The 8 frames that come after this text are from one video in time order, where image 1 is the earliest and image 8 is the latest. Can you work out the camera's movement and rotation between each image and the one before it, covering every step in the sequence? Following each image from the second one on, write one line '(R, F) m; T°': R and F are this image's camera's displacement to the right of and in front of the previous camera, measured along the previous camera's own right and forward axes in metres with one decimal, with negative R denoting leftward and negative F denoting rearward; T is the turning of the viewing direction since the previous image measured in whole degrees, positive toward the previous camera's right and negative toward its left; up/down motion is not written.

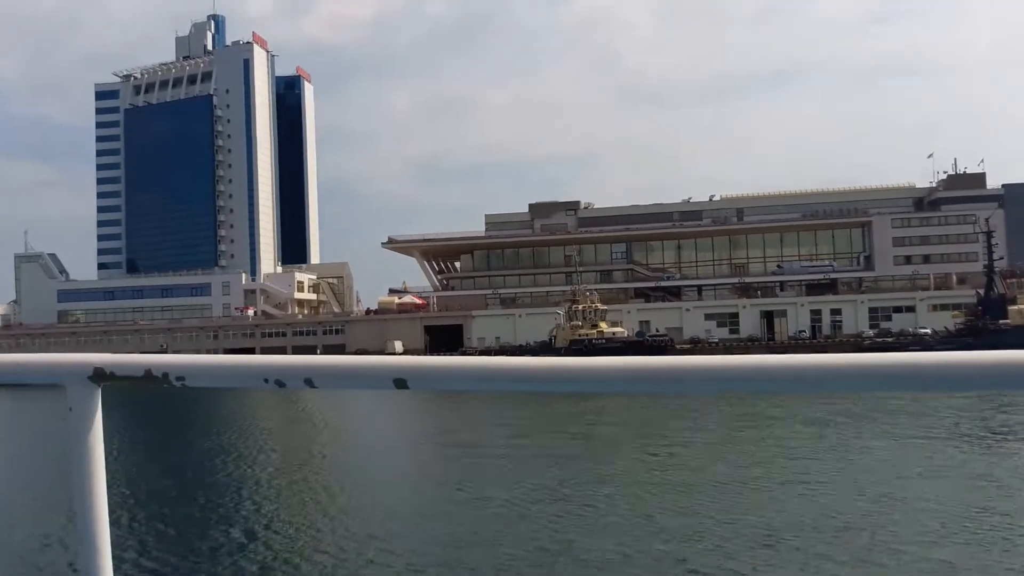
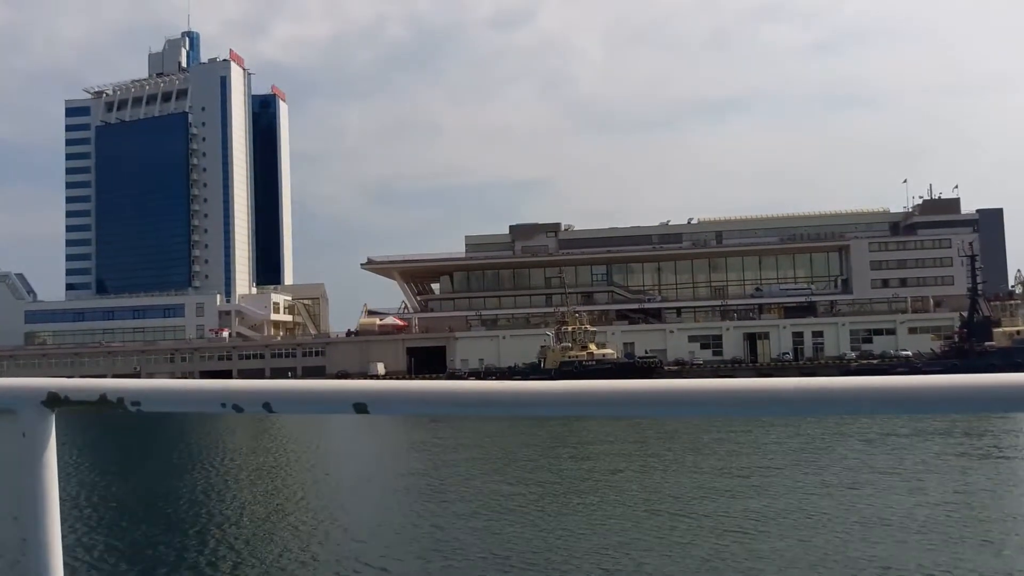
(-0.2, +0.1) m; +2°
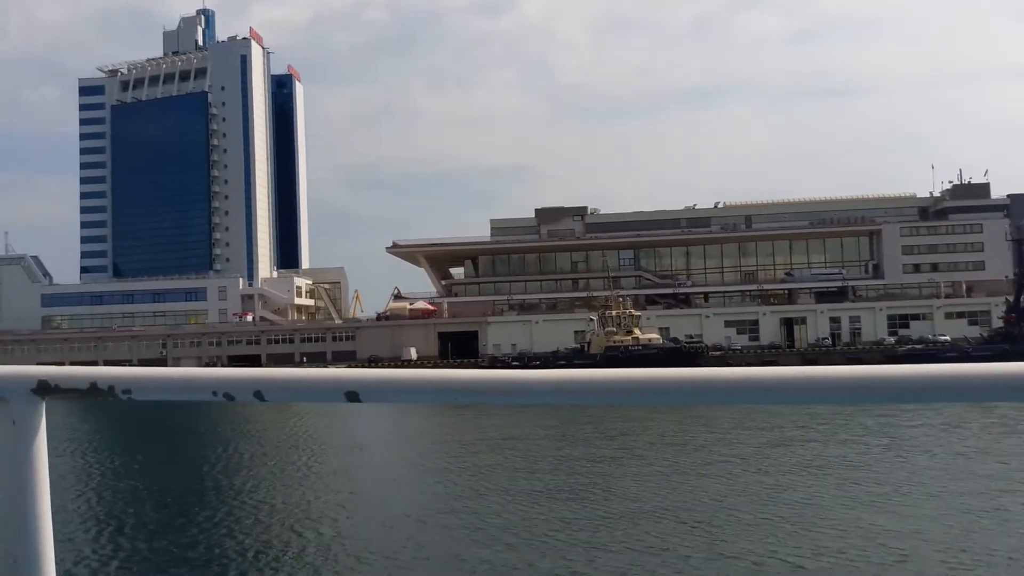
(-0.8, +0.2) m; +1°
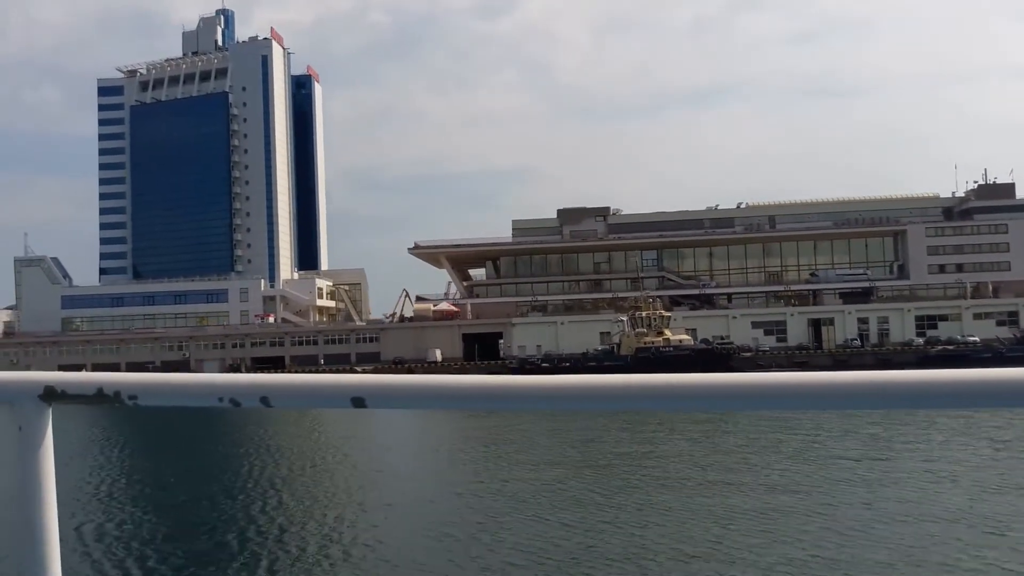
(-0.5, +0.1) m; 0°
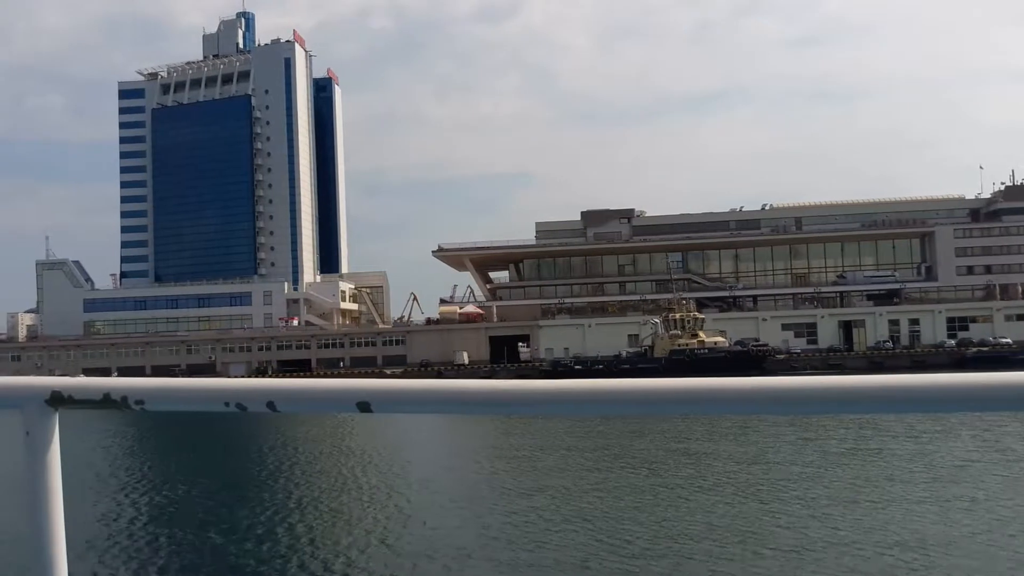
(-0.5, +0.1) m; 0°
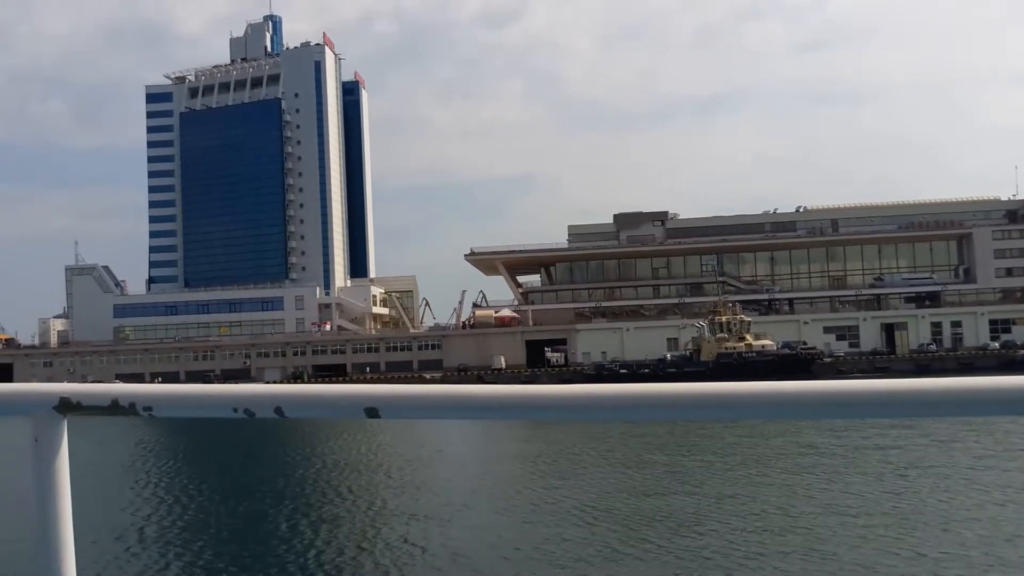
(-0.7, +0.1) m; 0°
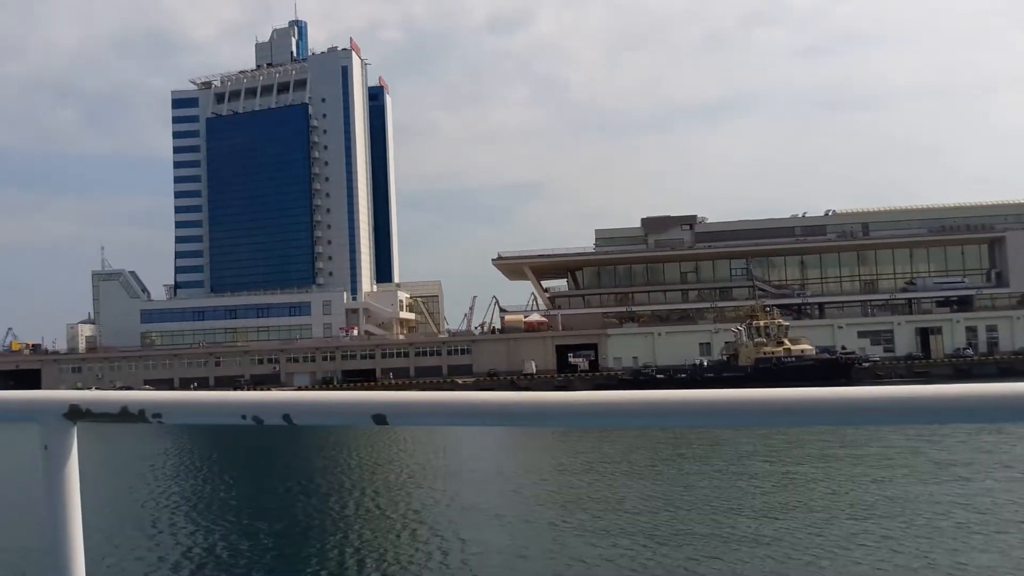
(-0.5, +0.1) m; 0°
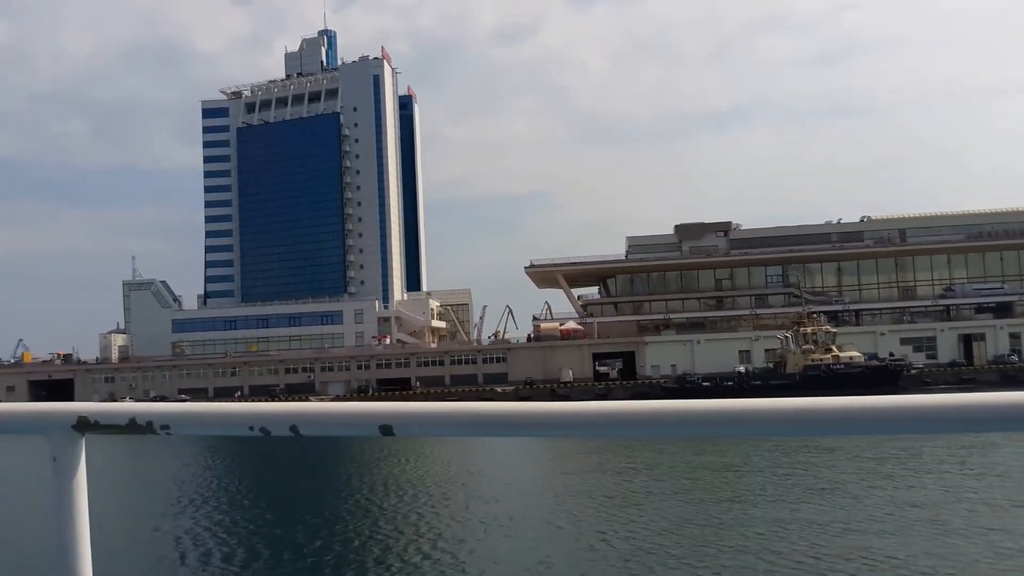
(-0.6, +0.1) m; 0°
